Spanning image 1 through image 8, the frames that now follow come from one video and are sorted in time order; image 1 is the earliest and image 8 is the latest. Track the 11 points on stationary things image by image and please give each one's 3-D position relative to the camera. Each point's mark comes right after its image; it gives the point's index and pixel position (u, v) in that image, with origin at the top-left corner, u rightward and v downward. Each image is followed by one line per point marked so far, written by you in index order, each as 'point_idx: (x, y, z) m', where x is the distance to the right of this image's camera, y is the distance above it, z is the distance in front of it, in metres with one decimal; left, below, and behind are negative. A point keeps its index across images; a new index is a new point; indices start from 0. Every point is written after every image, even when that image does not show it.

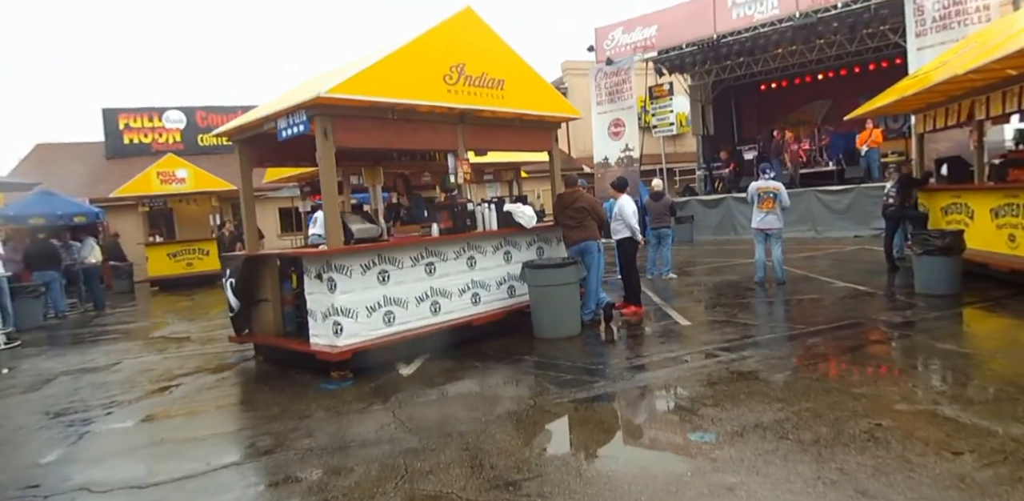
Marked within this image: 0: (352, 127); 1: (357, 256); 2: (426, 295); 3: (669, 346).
0: (-1.5, +1.2, +5.7) m
1: (-1.5, -0.1, +5.7) m
2: (-0.9, -0.5, +6.3) m
3: (+1.7, -1.0, +6.2) m
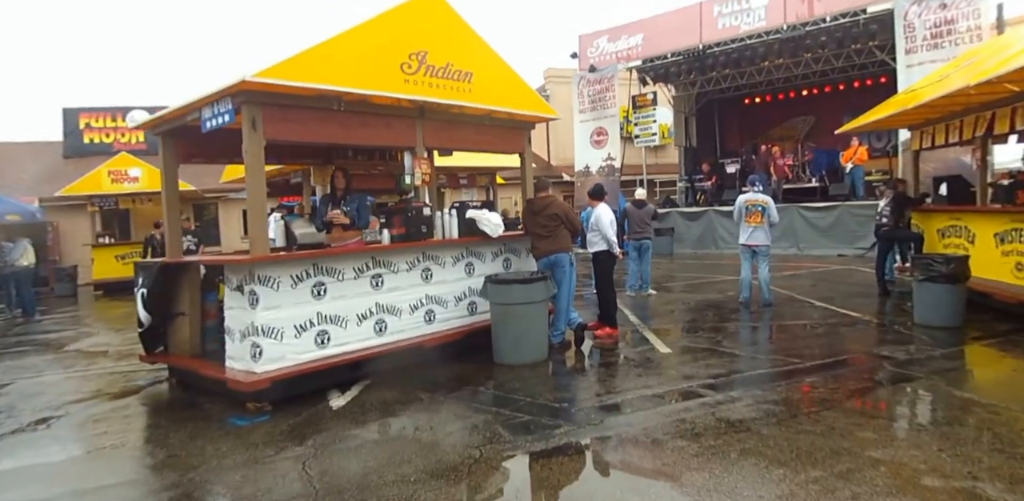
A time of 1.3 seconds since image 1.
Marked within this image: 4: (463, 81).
0: (-1.9, +1.1, +4.8) m
1: (-1.9, -0.1, +4.8) m
2: (-1.3, -0.6, +5.5) m
3: (+1.3, -1.2, +5.5) m
4: (-0.6, +1.8, +6.1) m
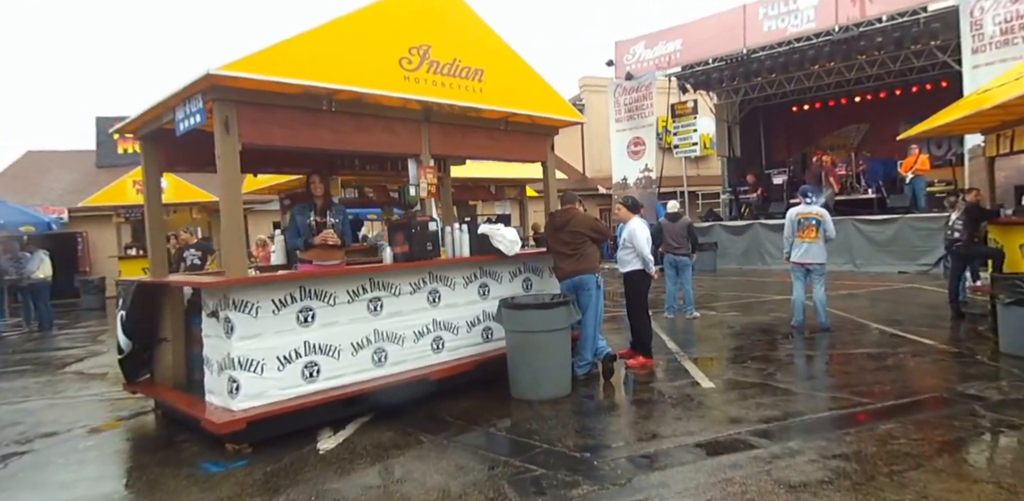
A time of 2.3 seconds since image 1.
0: (-1.8, +1.0, +4.3) m
1: (-1.8, -0.3, +4.2) m
2: (-1.2, -0.7, +4.8) m
3: (+1.4, -1.4, +4.6) m
4: (-0.4, +1.6, +5.5) m
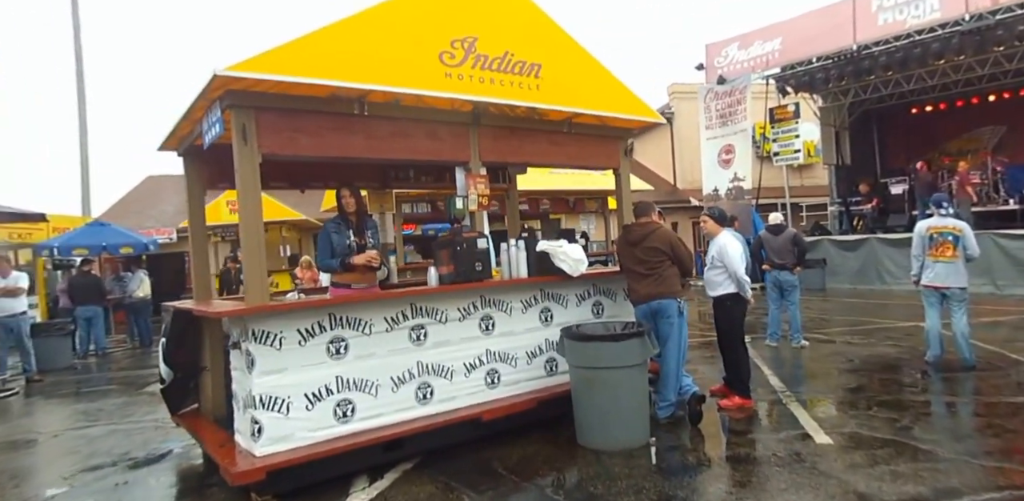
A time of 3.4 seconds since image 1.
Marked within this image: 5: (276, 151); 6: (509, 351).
0: (-1.4, +0.8, +3.8) m
1: (-1.4, -0.4, +3.7) m
2: (-0.7, -0.9, +4.2) m
3: (+1.8, -1.5, +3.6) m
4: (+0.1, +1.4, +4.8) m
5: (-1.5, +0.6, +3.7) m
6: (0.0, -0.8, +4.8) m
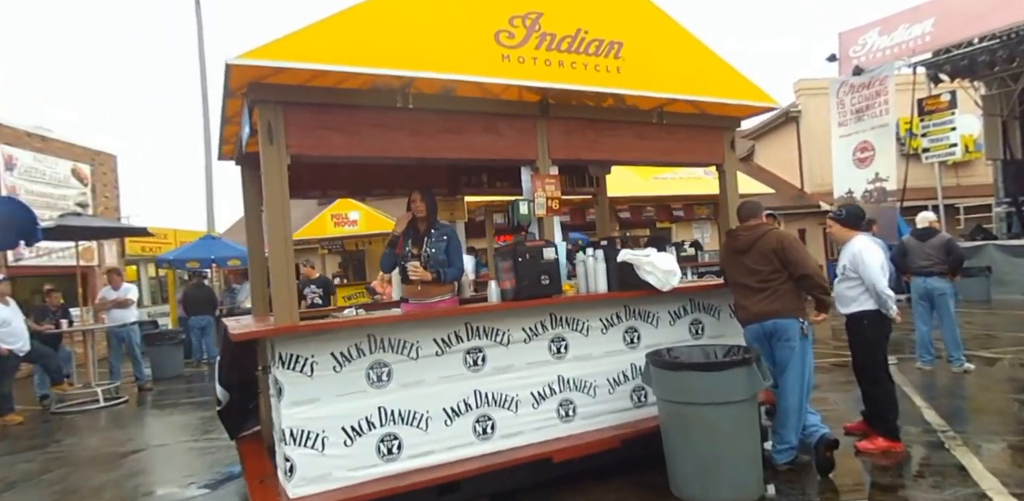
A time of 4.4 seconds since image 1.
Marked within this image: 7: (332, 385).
0: (-1.0, +0.7, +3.4) m
1: (-1.1, -0.5, +3.3) m
2: (-0.3, -1.0, +3.7) m
3: (+2.1, -1.5, +2.6) m
4: (+0.6, +1.4, +4.1) m
5: (-1.2, +0.6, +3.3) m
6: (+0.5, -0.9, +4.1) m
7: (-1.0, -0.7, +3.3) m
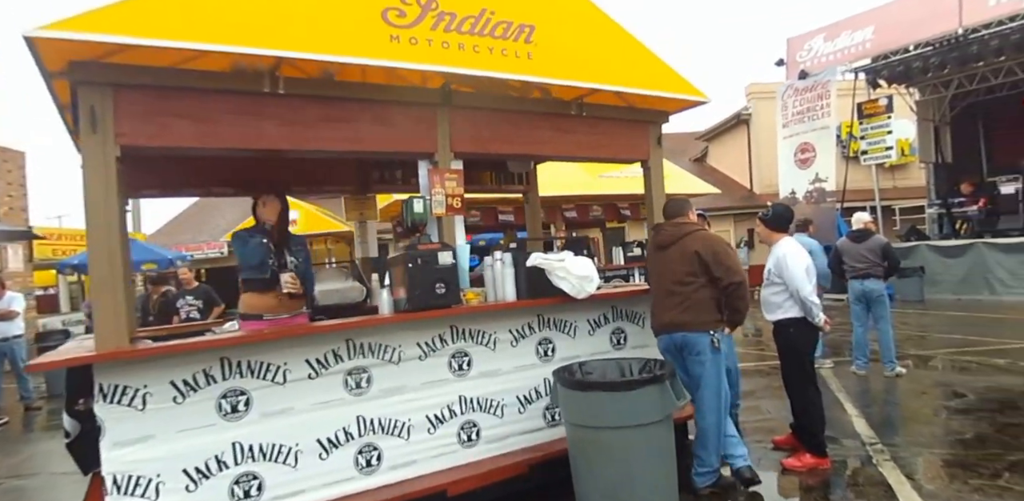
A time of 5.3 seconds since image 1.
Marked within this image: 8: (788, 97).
0: (-1.6, +0.7, +2.9) m
1: (-1.6, -0.5, +2.7) m
2: (-0.9, -1.0, +3.2) m
3: (+1.5, -1.6, +2.3) m
4: (0.0, +1.3, +3.7) m
5: (-1.8, +0.5, +2.8) m
6: (-0.1, -0.9, +3.7) m
7: (-1.6, -0.8, +2.8) m
8: (+6.1, +3.6, +13.1) m
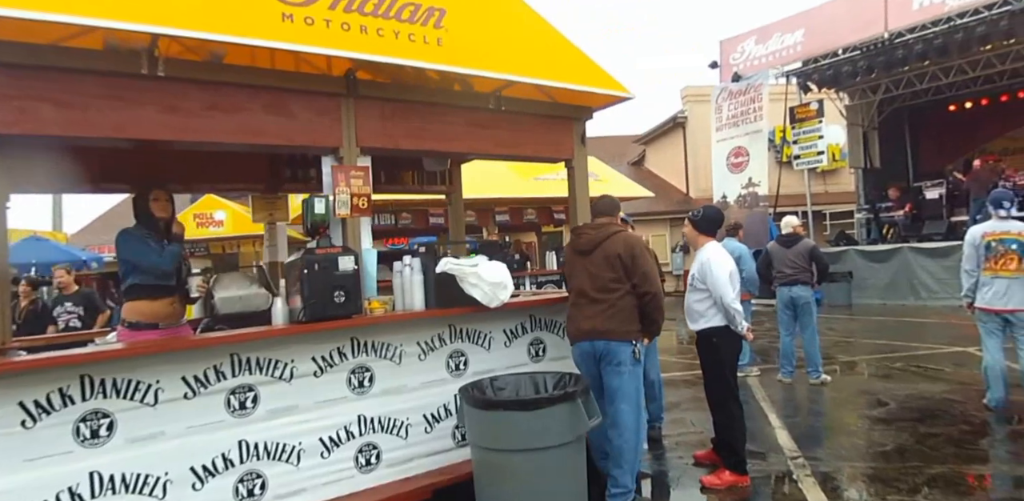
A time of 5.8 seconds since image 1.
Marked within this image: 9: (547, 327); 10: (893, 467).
0: (-2.1, +0.7, +2.5) m
1: (-2.1, -0.5, +2.3) m
2: (-1.4, -1.0, +2.8) m
3: (+1.1, -1.6, +2.1) m
4: (-0.5, +1.3, +3.4) m
5: (-2.2, +0.5, +2.4) m
6: (-0.7, -1.0, +3.4) m
7: (-2.1, -0.8, +2.4) m
8: (+4.8, +3.5, +13.3) m
9: (+0.3, -0.5, +4.1) m
10: (+2.8, -1.6, +4.3) m
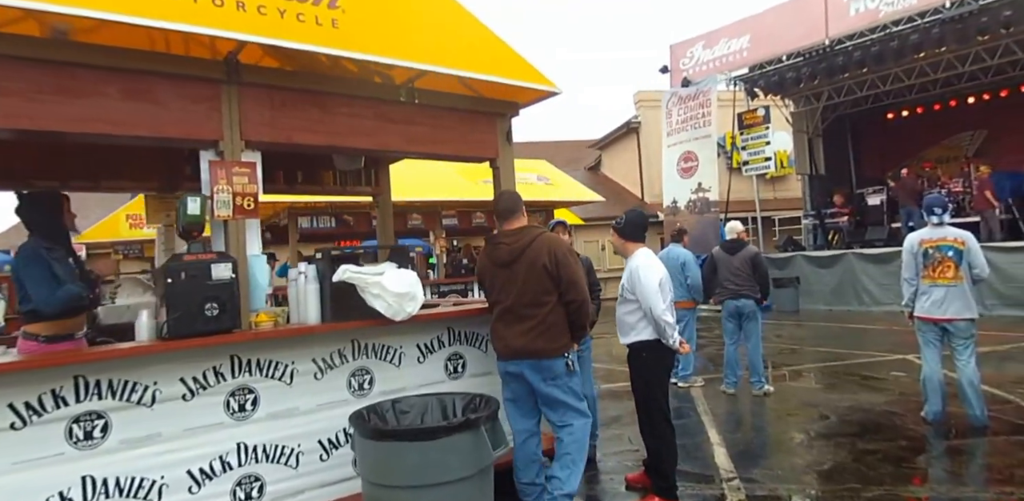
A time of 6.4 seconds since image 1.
0: (-2.5, +0.7, +2.0) m
1: (-2.5, -0.6, +1.9) m
2: (-1.8, -1.0, +2.4) m
3: (+0.7, -1.6, +1.9) m
4: (-1.0, +1.3, +3.1) m
5: (-2.6, +0.5, +1.9) m
6: (-1.1, -1.0, +3.0) m
7: (-2.5, -0.8, +1.9) m
8: (+3.7, +3.4, +13.3) m
9: (-0.2, -0.6, +3.8) m
10: (+2.3, -1.7, +4.1) m
